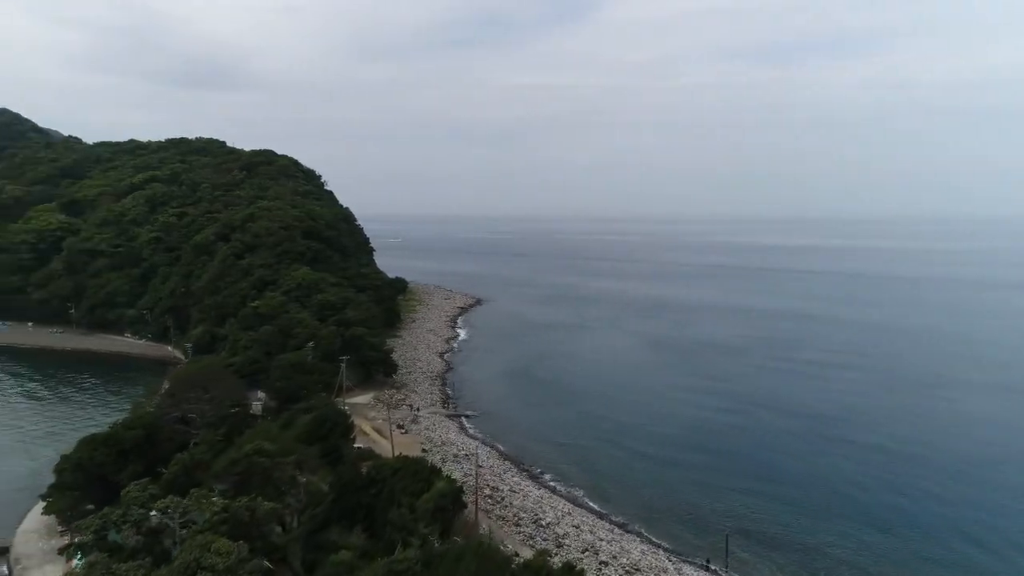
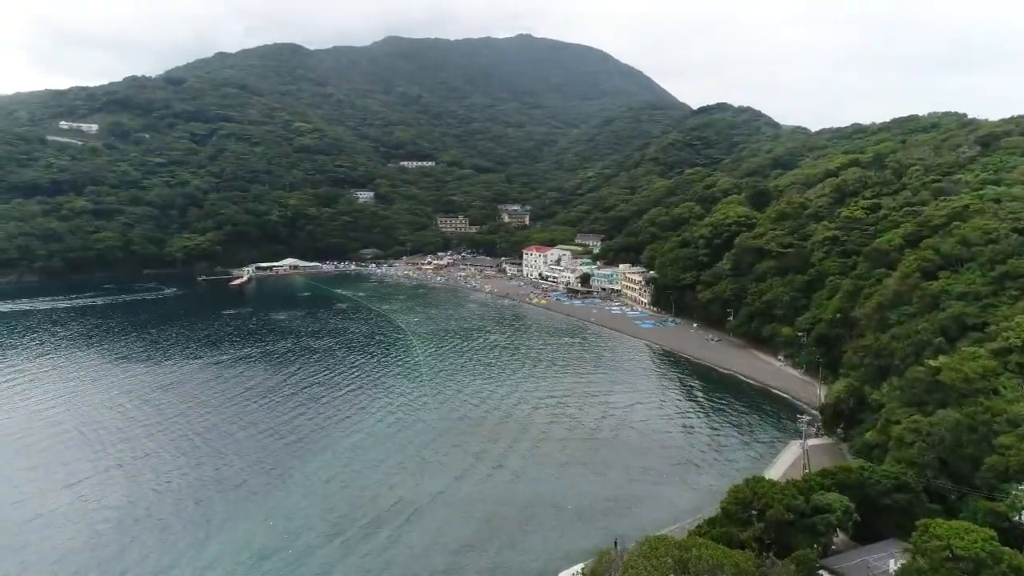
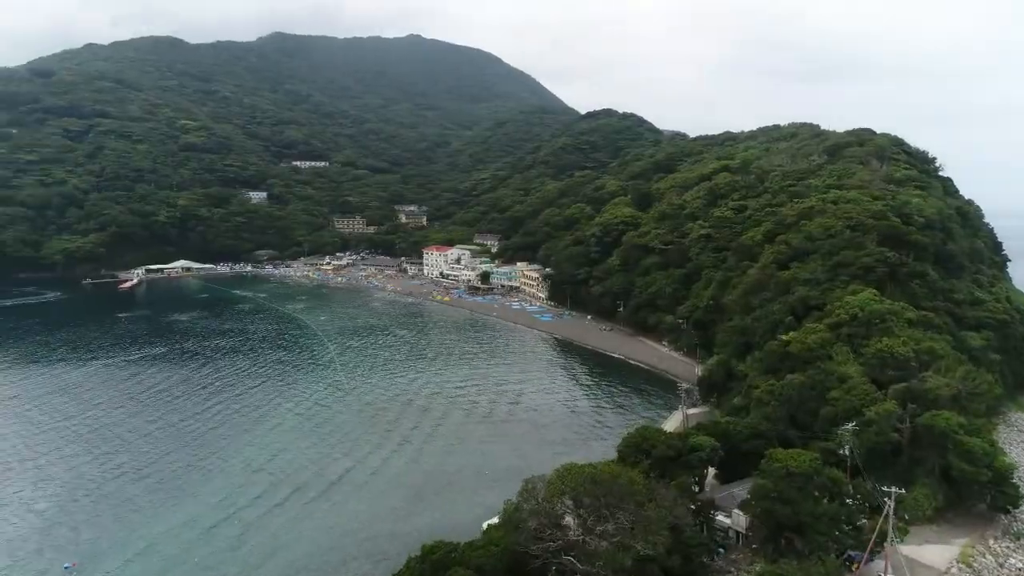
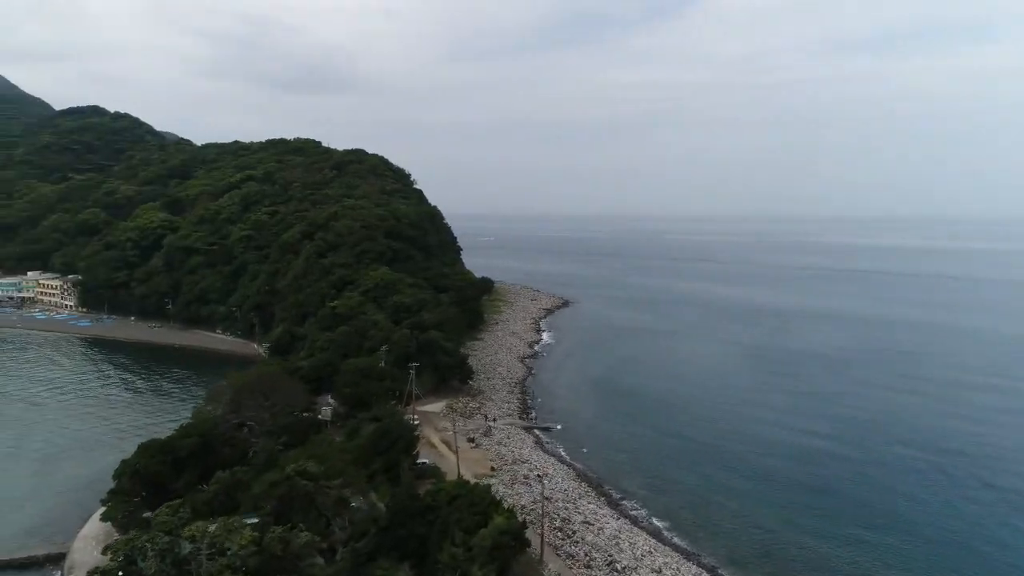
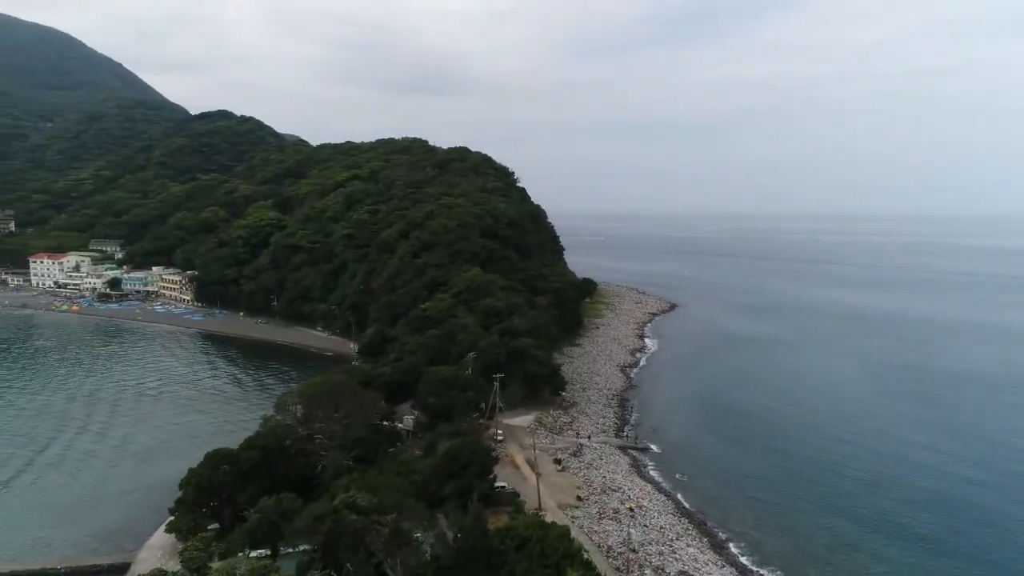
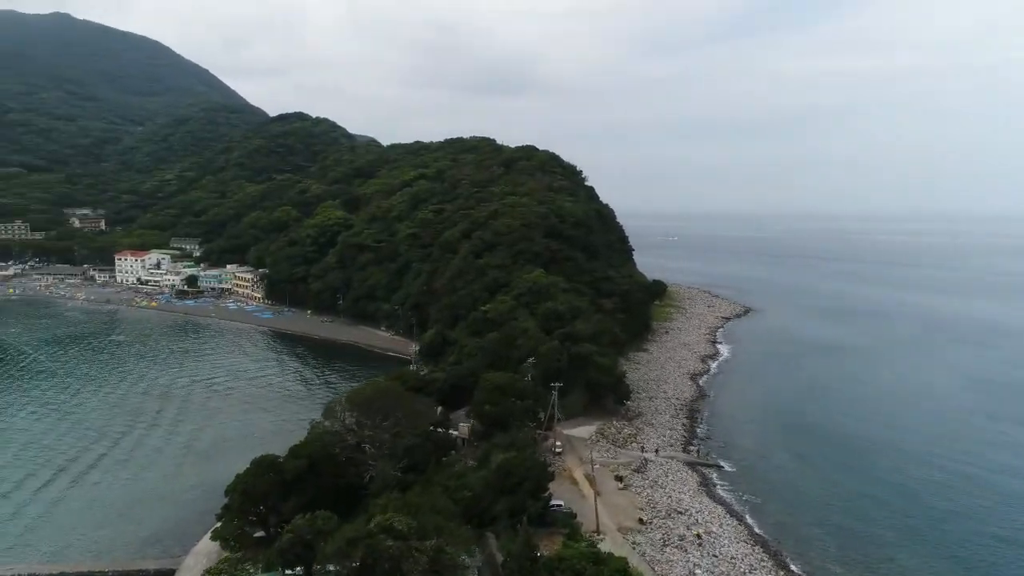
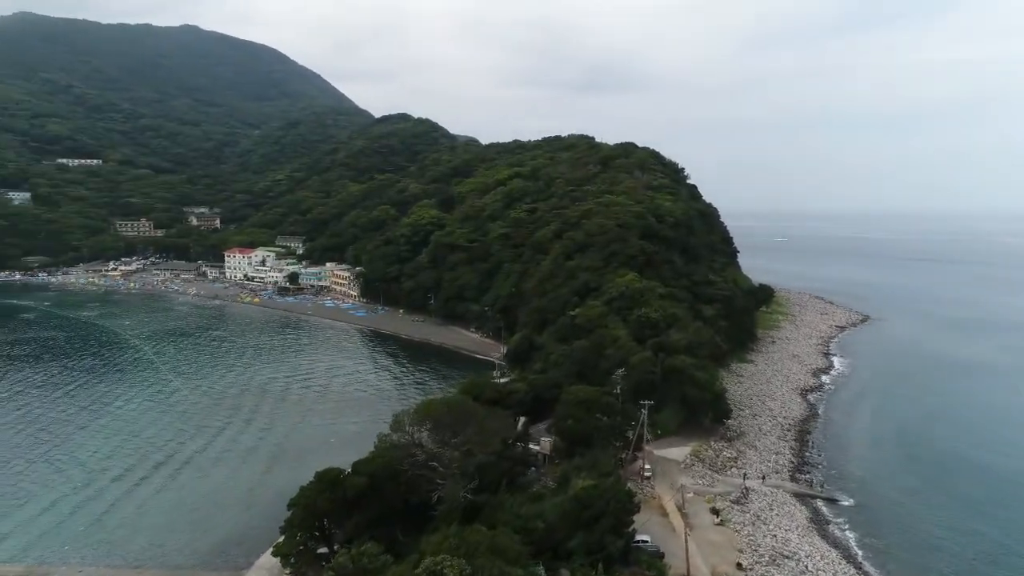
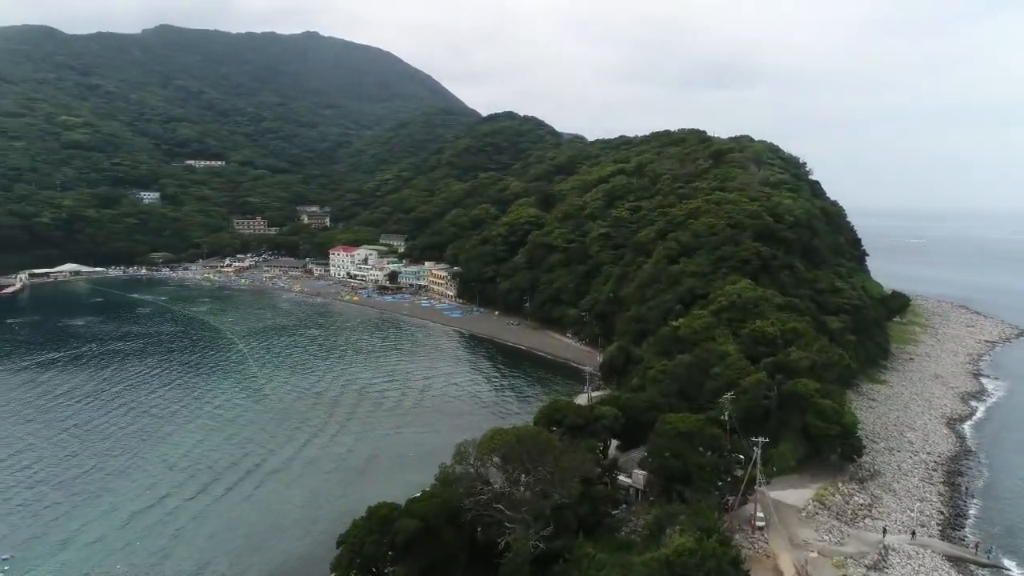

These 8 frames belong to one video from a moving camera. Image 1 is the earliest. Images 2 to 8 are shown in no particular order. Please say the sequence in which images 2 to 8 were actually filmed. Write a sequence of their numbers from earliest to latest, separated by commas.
4, 5, 6, 7, 8, 3, 2
